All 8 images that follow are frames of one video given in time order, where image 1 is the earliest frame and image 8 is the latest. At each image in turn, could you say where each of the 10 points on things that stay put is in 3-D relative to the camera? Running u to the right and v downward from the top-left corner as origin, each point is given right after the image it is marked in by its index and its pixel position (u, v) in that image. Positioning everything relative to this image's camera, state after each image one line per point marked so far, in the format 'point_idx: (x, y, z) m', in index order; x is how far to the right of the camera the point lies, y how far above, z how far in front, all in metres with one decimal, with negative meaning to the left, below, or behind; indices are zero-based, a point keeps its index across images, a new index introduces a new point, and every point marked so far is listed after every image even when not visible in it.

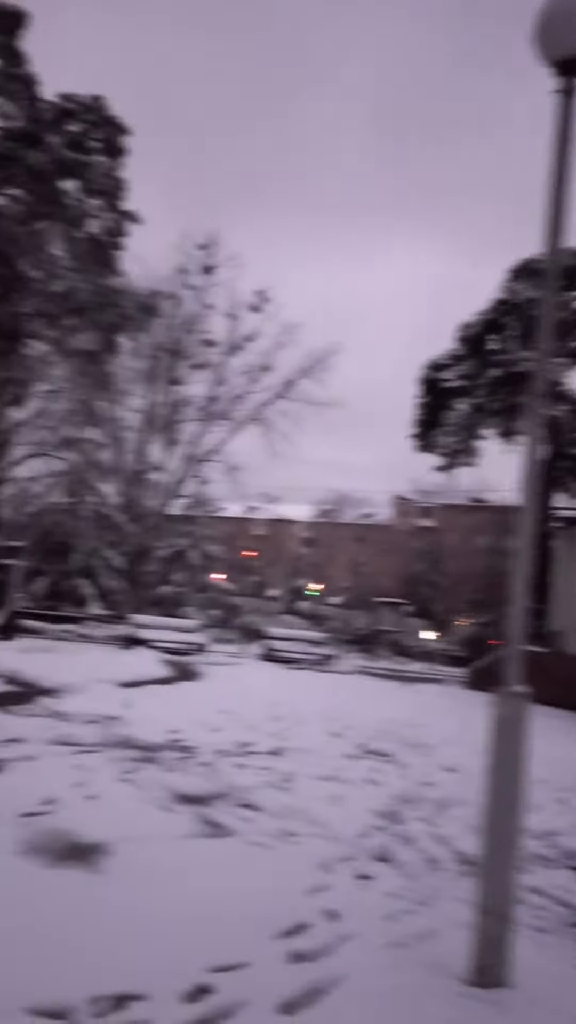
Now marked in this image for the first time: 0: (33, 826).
0: (-1.4, -1.8, +5.0) m
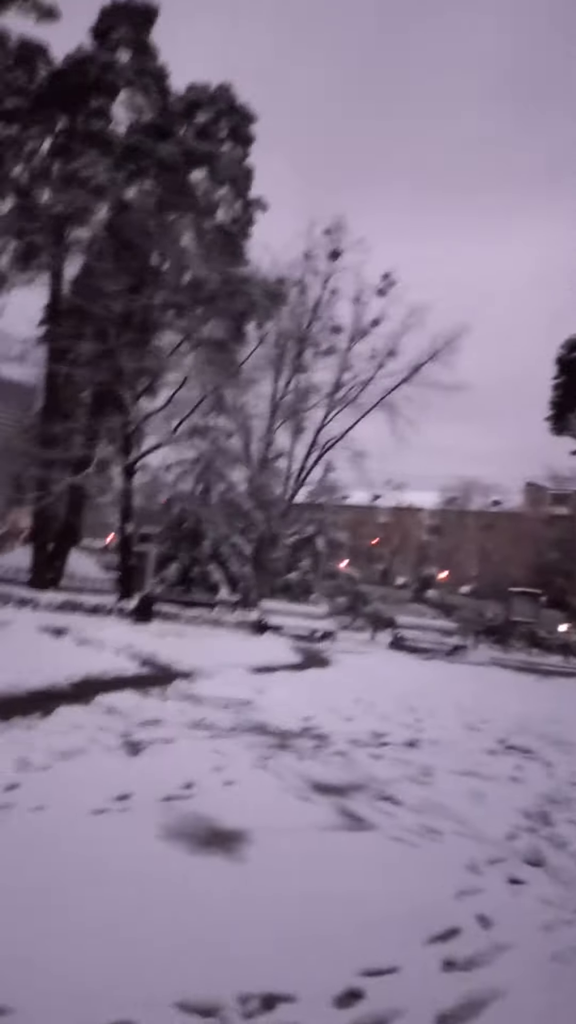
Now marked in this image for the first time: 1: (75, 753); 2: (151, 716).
0: (-0.6, -1.7, +5.0) m
1: (-1.4, -1.6, +5.8) m
2: (-1.1, -1.7, +7.3) m
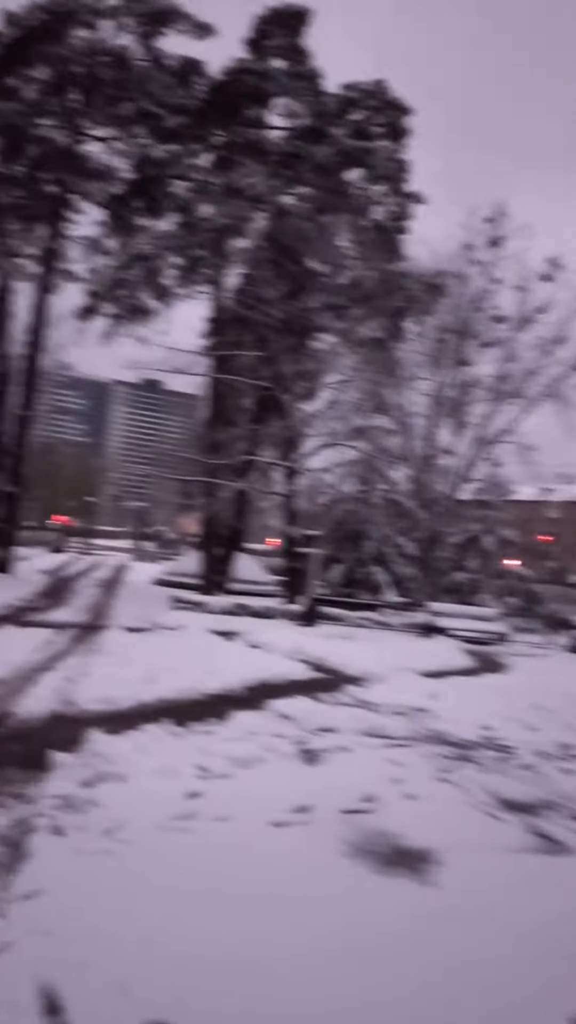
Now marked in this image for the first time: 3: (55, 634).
0: (+0.4, -1.7, +4.8) m
1: (-0.2, -1.6, +5.8) m
2: (+0.3, -1.7, +7.2) m
3: (-3.2, -1.7, +12.3) m
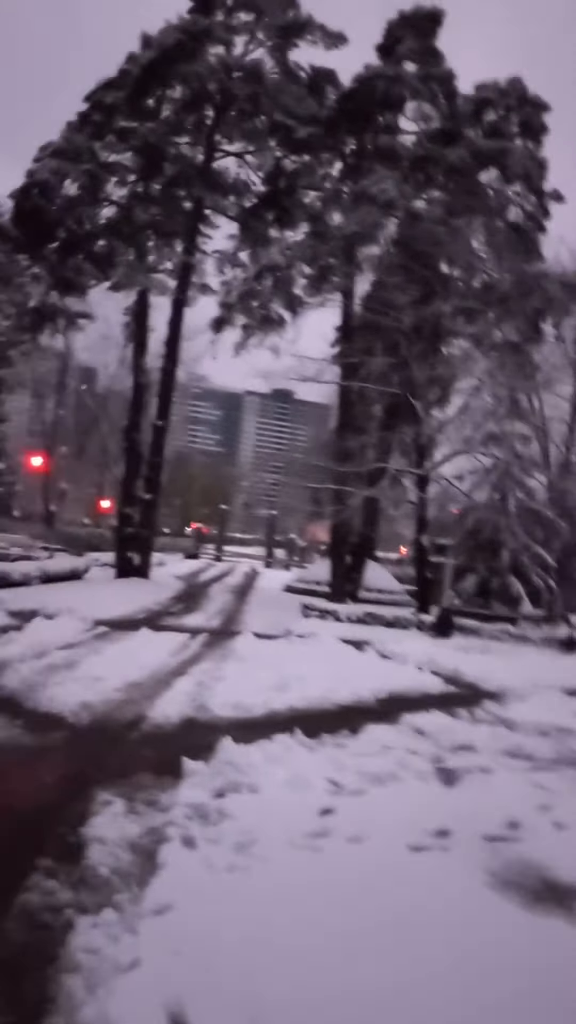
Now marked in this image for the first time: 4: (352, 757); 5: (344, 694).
0: (+1.1, -1.7, +4.6) m
1: (+0.6, -1.7, +5.6) m
2: (+1.3, -1.8, +6.9) m
3: (-1.4, -1.8, +12.5) m
4: (+0.4, -1.6, +6.0) m
5: (+0.6, -1.8, +8.7) m
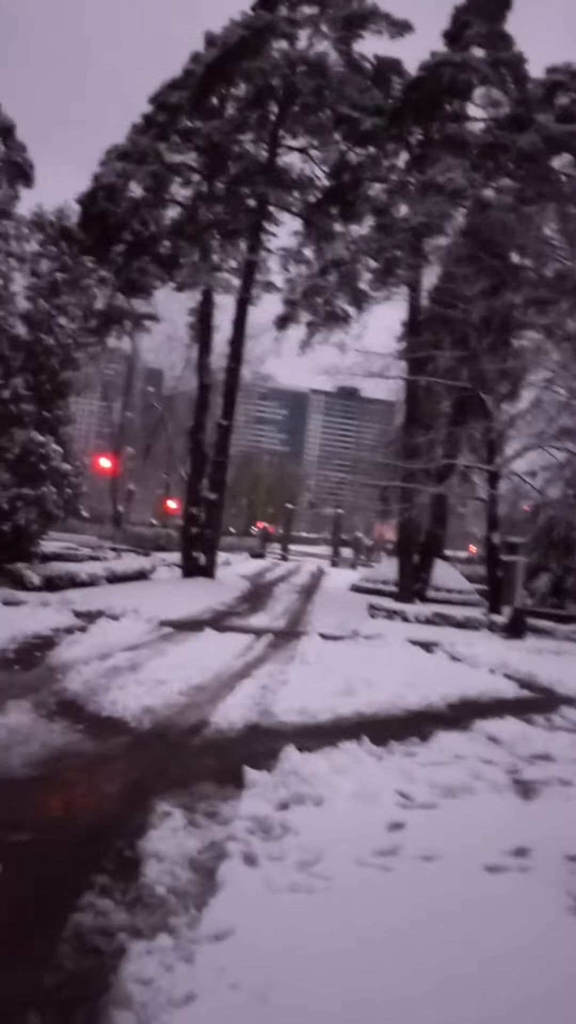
0: (+1.4, -1.7, +4.2) m
1: (+1.0, -1.6, +5.3) m
2: (+1.8, -1.7, +6.6) m
3: (-0.5, -1.8, +12.3) m
4: (+0.9, -1.6, +5.7) m
5: (+1.2, -1.8, +8.4) m
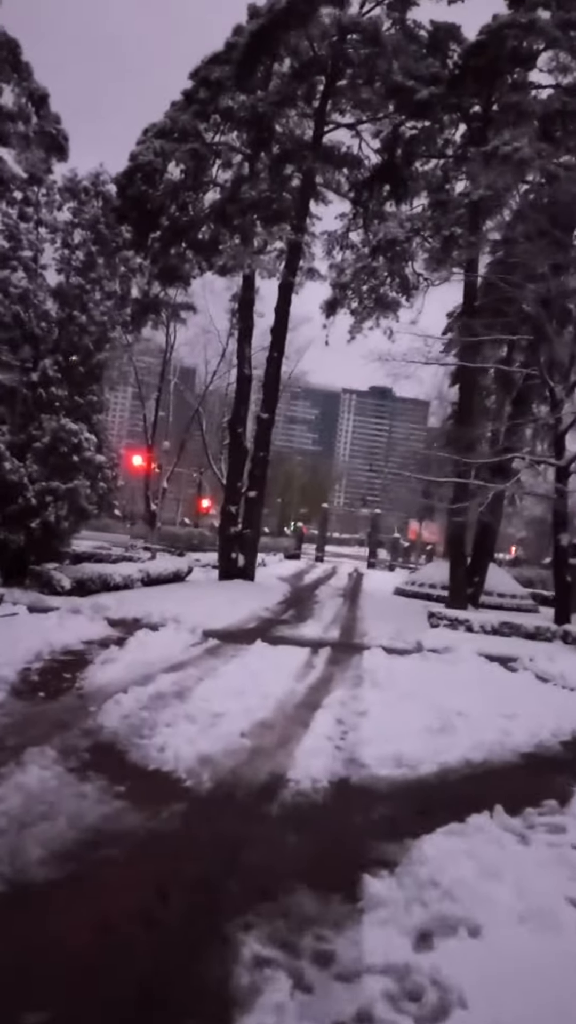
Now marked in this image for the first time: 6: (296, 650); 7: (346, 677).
0: (+1.9, -1.7, +2.7) m
1: (+1.5, -1.6, +3.7) m
2: (+2.4, -1.7, +5.0) m
3: (+0.3, -1.7, +10.8) m
4: (+1.4, -1.6, +4.2) m
5: (+1.8, -1.7, +6.9) m
6: (+0.1, -1.7, +10.9) m
7: (+0.6, -1.7, +9.2) m
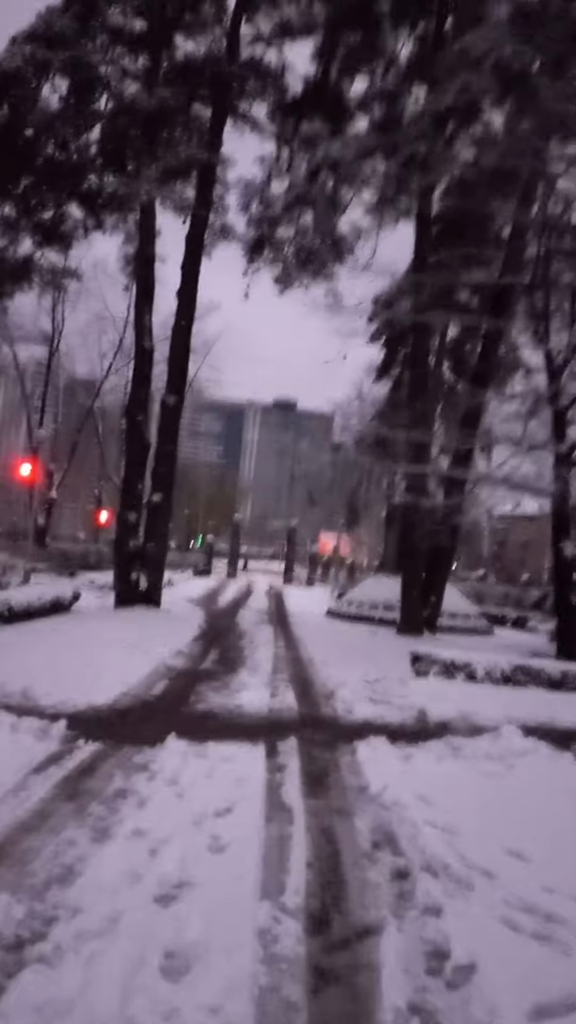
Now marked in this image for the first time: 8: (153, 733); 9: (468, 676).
0: (+2.3, -1.5, -2.2) m
1: (+1.9, -1.4, -1.2) m
2: (+2.6, -1.5, +0.2) m
3: (-0.1, -1.6, +5.7) m
4: (+1.7, -1.4, -0.8) m
5: (+1.8, -1.6, +1.9) m
6: (-0.3, -1.6, +5.7) m
7: (+0.4, -1.6, +4.1) m
8: (-1.0, -1.6, +6.7) m
9: (+2.2, -2.0, +10.9) m
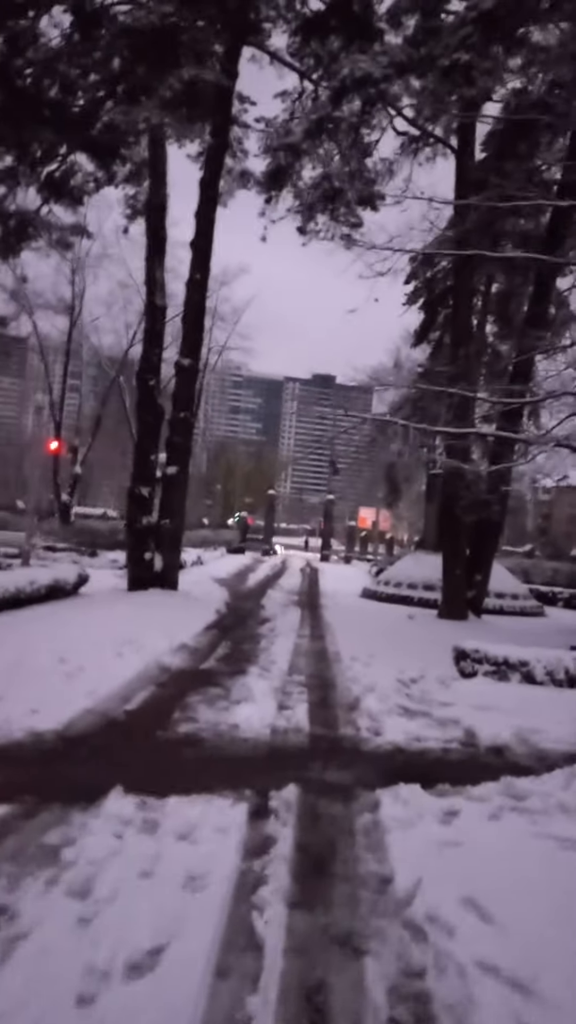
0: (+1.9, -1.5, -4.2) m
1: (+1.5, -1.4, -3.2) m
2: (+2.3, -1.5, -1.8) m
3: (-0.2, -1.5, +3.8) m
4: (+1.3, -1.4, -2.7) m
5: (+1.6, -1.5, 0.0) m
6: (-0.4, -1.4, +3.9) m
7: (+0.2, -1.4, +2.2) m
8: (-1.0, -1.4, +4.8) m
9: (+2.4, -1.6, +9.0) m
